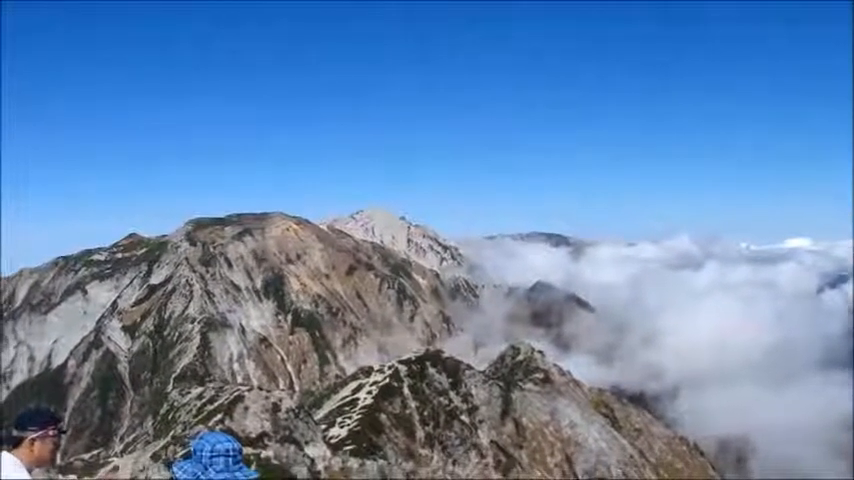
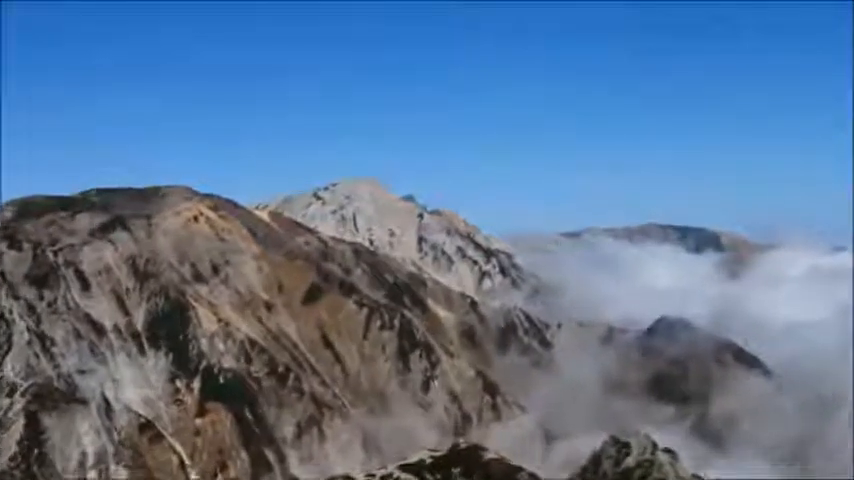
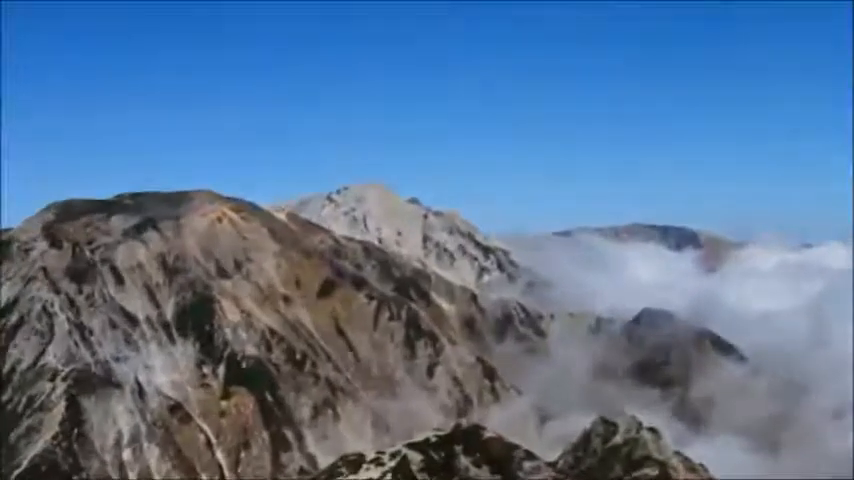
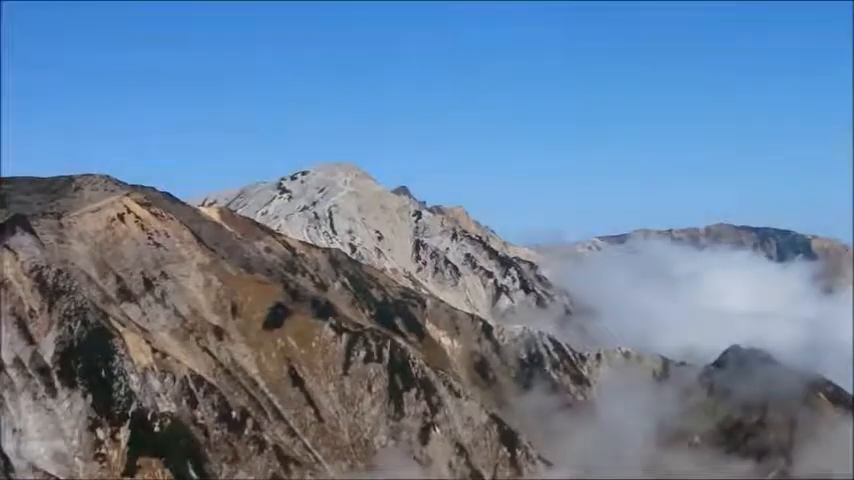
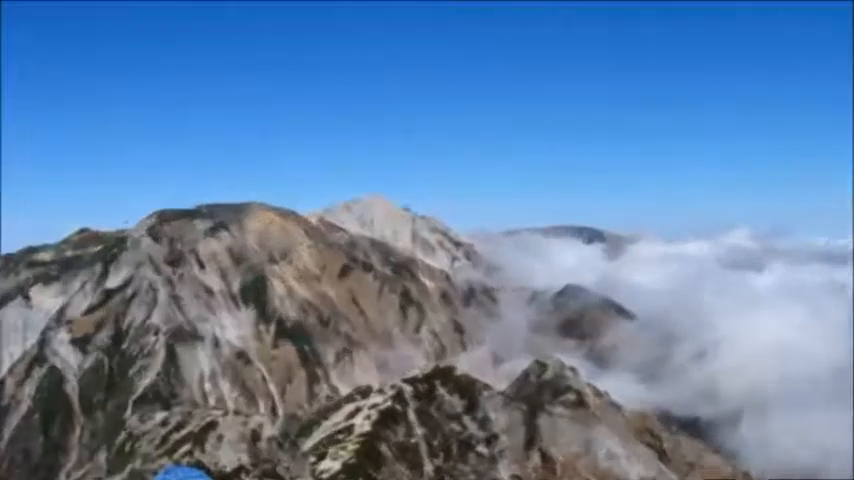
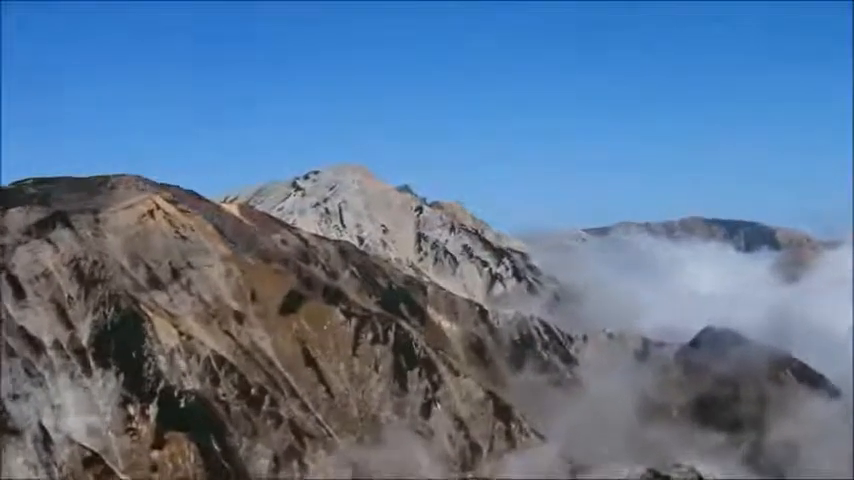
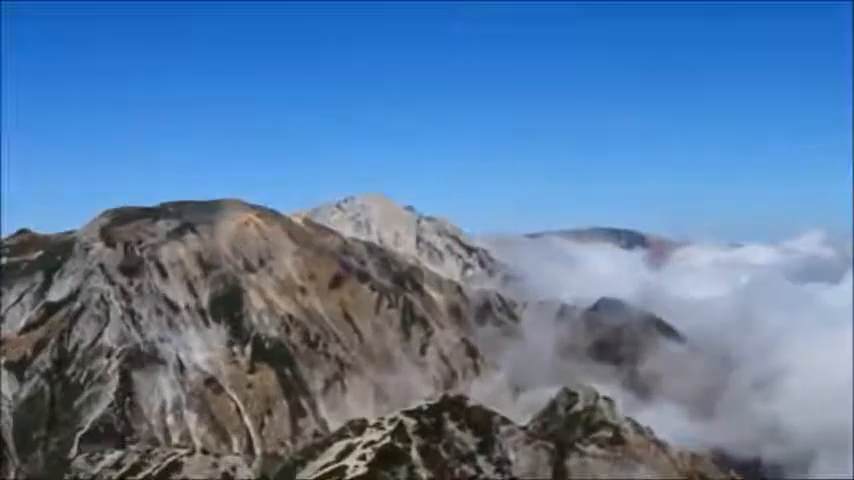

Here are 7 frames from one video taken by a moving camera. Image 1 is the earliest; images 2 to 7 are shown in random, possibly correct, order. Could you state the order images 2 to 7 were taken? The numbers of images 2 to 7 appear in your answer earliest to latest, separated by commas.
5, 7, 3, 2, 6, 4
